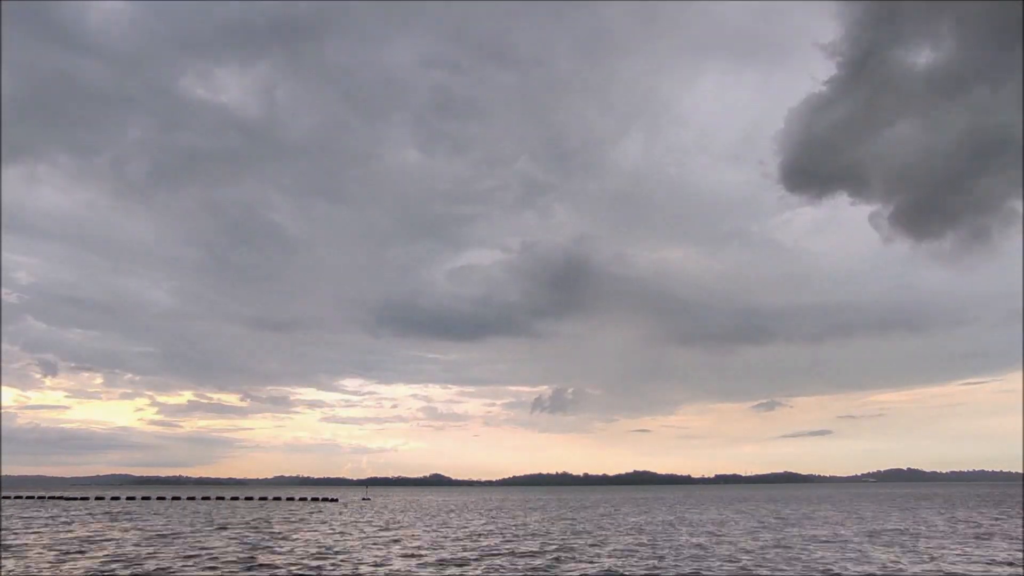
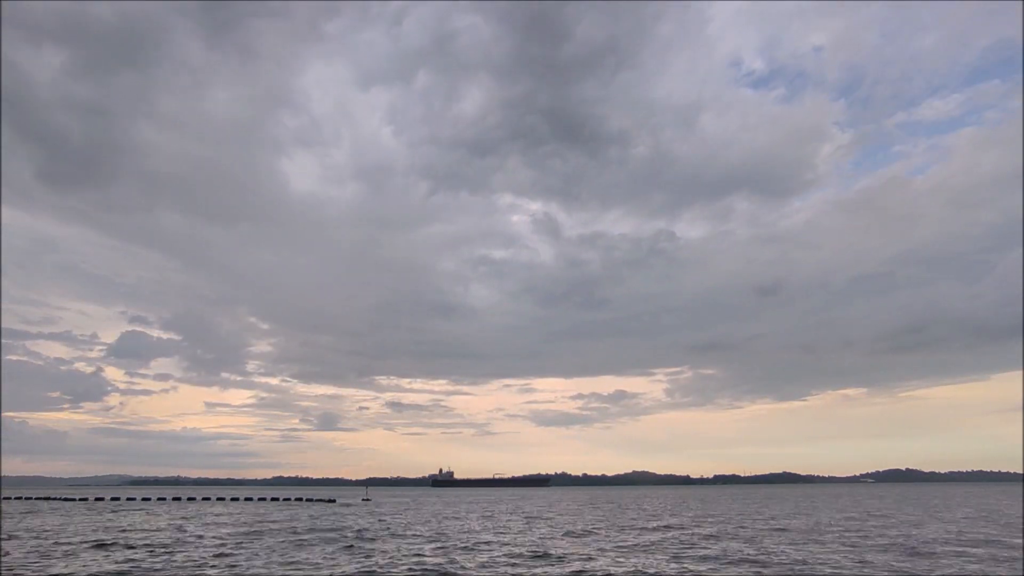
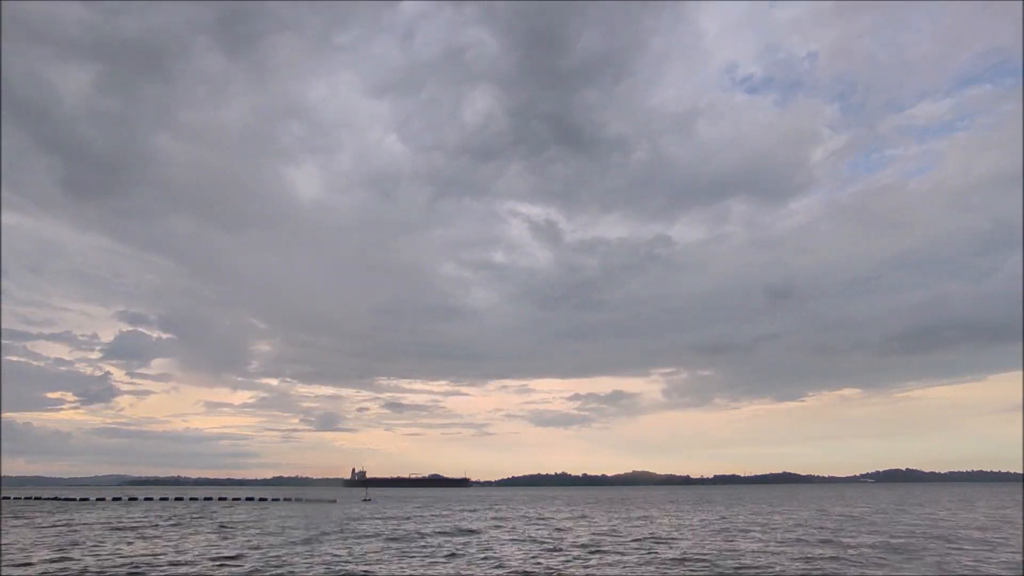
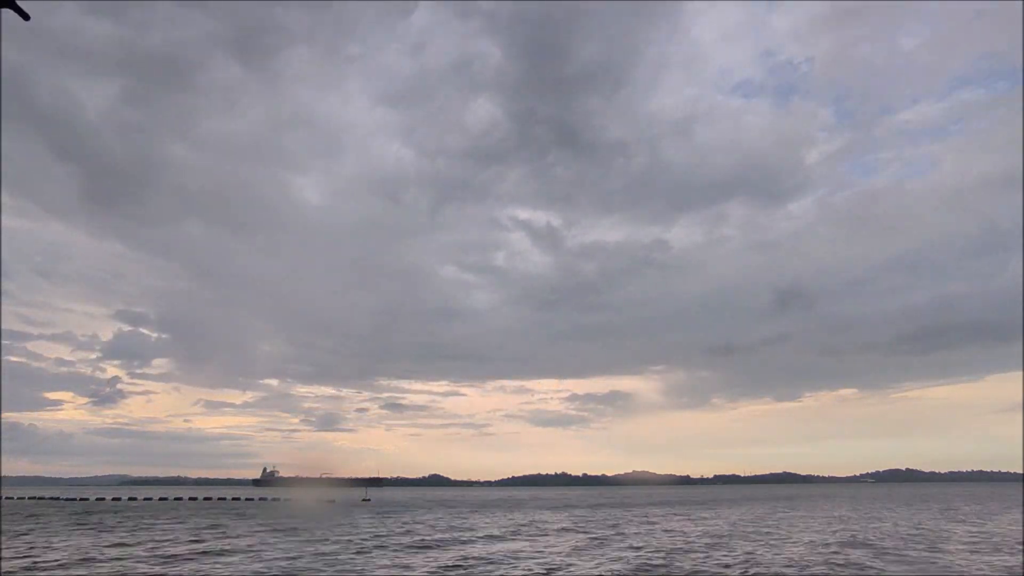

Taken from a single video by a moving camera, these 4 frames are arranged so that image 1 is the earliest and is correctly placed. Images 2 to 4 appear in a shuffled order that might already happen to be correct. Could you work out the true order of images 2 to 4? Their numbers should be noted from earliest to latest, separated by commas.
4, 3, 2
